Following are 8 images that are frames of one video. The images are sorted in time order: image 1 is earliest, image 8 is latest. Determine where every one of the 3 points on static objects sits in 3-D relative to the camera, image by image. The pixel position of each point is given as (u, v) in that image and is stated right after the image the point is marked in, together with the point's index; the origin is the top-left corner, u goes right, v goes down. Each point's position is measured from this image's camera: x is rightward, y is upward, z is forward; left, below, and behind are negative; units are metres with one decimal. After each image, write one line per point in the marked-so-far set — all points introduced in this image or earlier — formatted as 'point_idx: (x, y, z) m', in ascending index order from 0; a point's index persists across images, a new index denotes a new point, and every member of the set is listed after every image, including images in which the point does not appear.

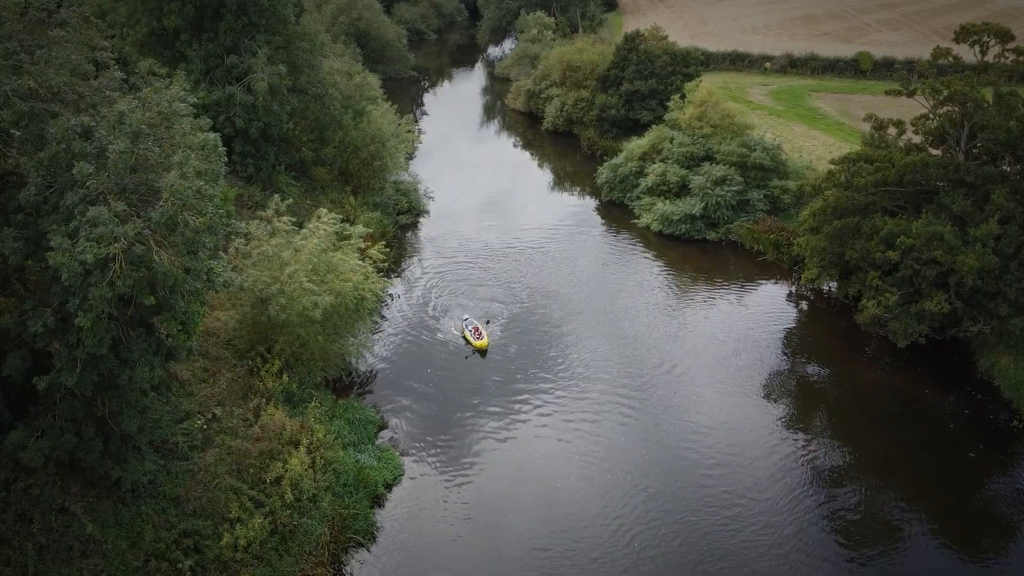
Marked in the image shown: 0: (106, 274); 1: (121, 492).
0: (-8.0, +0.3, +14.5) m
1: (-9.6, -5.1, +18.3) m
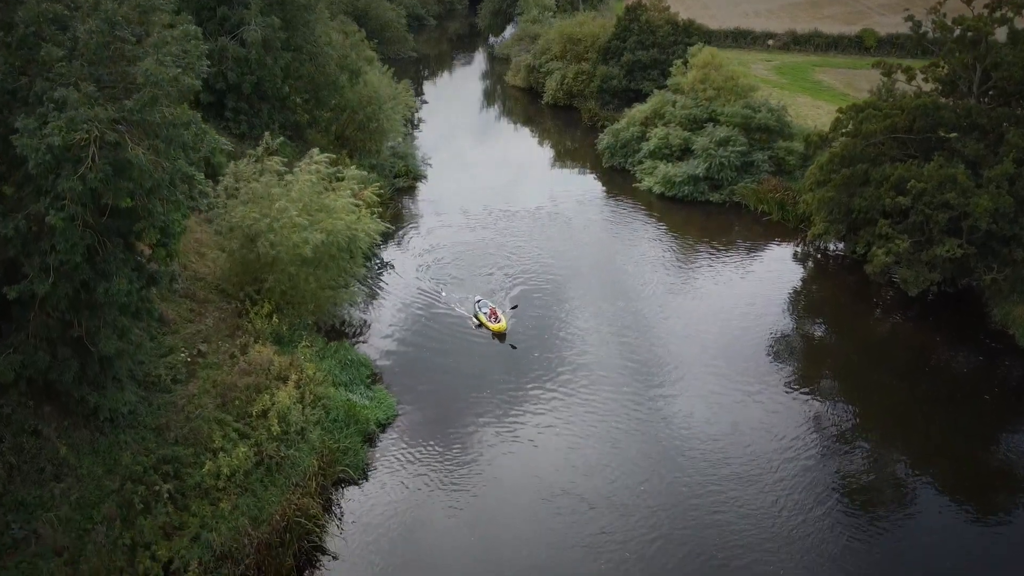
0: (-8.1, +2.2, +13.7) m
1: (-9.7, -3.2, +17.5) m
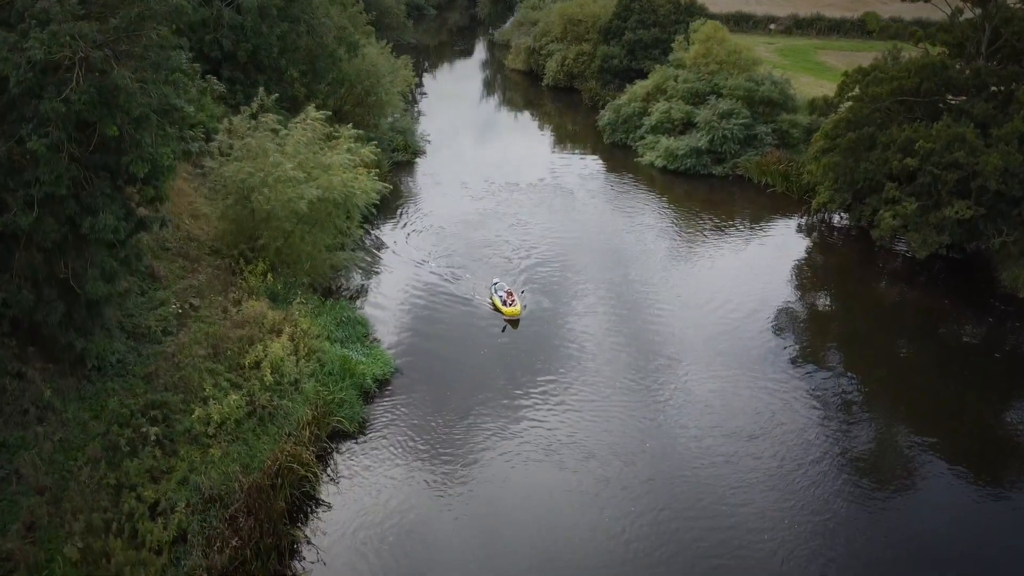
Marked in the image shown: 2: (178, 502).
0: (-8.1, +3.5, +13.2) m
1: (-9.7, -1.9, +17.0) m
2: (-6.4, -4.1, +14.3) m
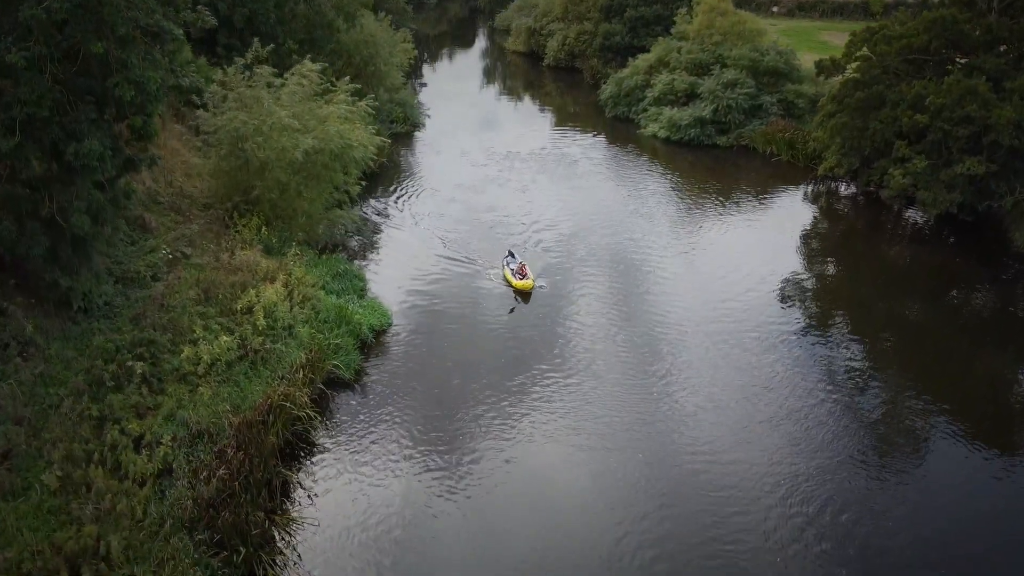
0: (-8.0, +4.9, +12.6) m
1: (-9.7, -0.5, +16.3) m
2: (-6.4, -2.7, +13.6) m
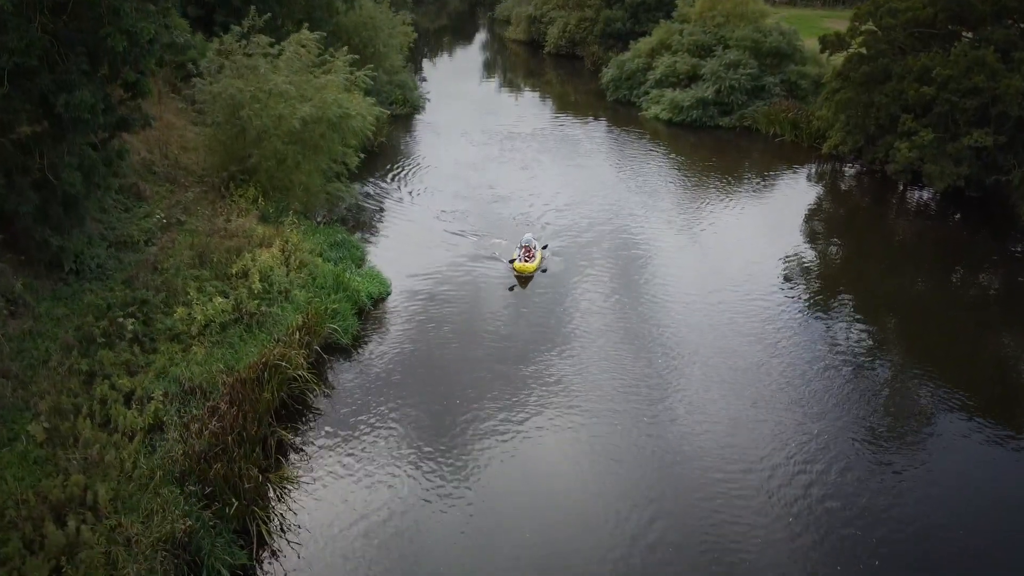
0: (-8.0, +5.8, +12.3) m
1: (-9.7, +0.4, +16.0) m
2: (-6.4, -1.8, +13.3) m
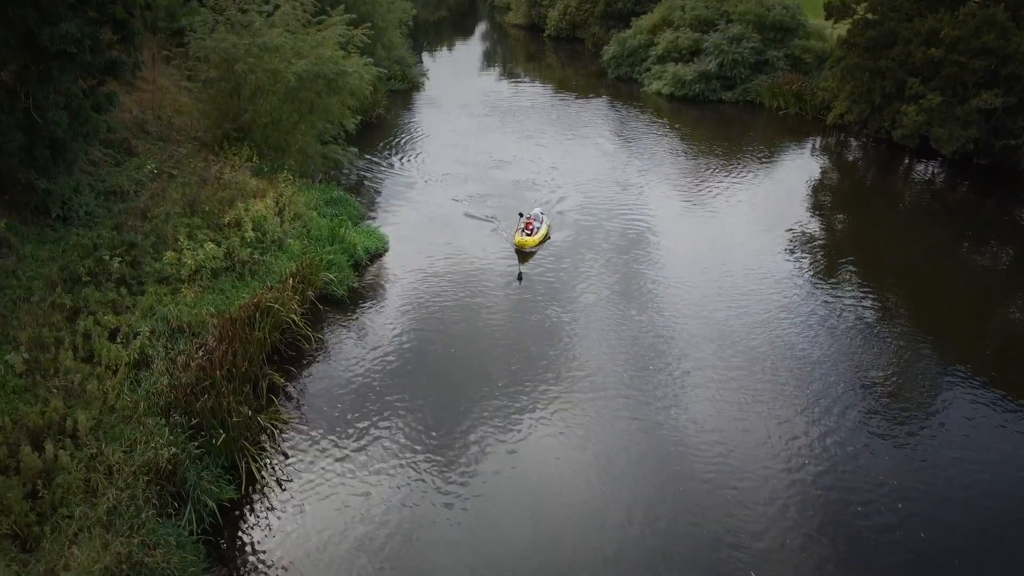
0: (-8.0, +6.9, +11.8) m
1: (-9.6, +1.5, +15.5) m
2: (-6.4, -0.7, +12.8) m
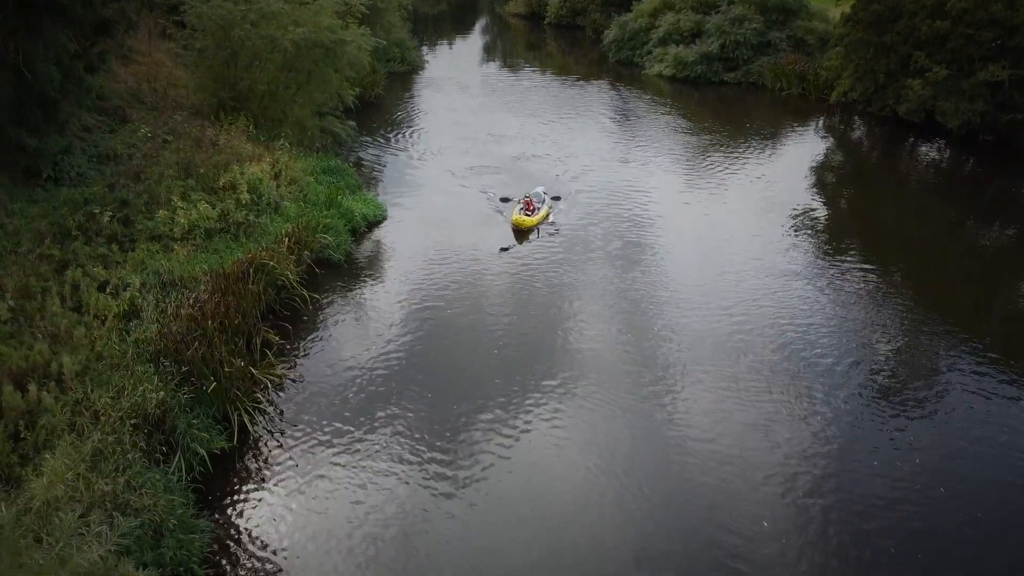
0: (-8.0, +7.8, +11.5) m
1: (-9.6, +2.3, +15.2) m
2: (-6.4, +0.1, +12.4) m
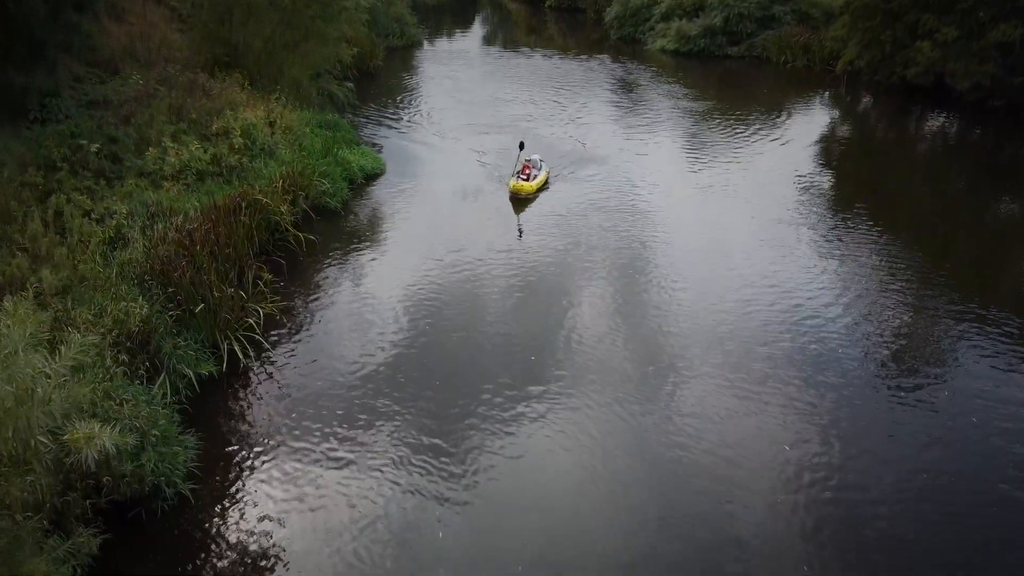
0: (-8.0, +8.9, +11.1) m
1: (-9.6, +3.4, +14.7) m
2: (-6.3, +1.2, +12.0) m
